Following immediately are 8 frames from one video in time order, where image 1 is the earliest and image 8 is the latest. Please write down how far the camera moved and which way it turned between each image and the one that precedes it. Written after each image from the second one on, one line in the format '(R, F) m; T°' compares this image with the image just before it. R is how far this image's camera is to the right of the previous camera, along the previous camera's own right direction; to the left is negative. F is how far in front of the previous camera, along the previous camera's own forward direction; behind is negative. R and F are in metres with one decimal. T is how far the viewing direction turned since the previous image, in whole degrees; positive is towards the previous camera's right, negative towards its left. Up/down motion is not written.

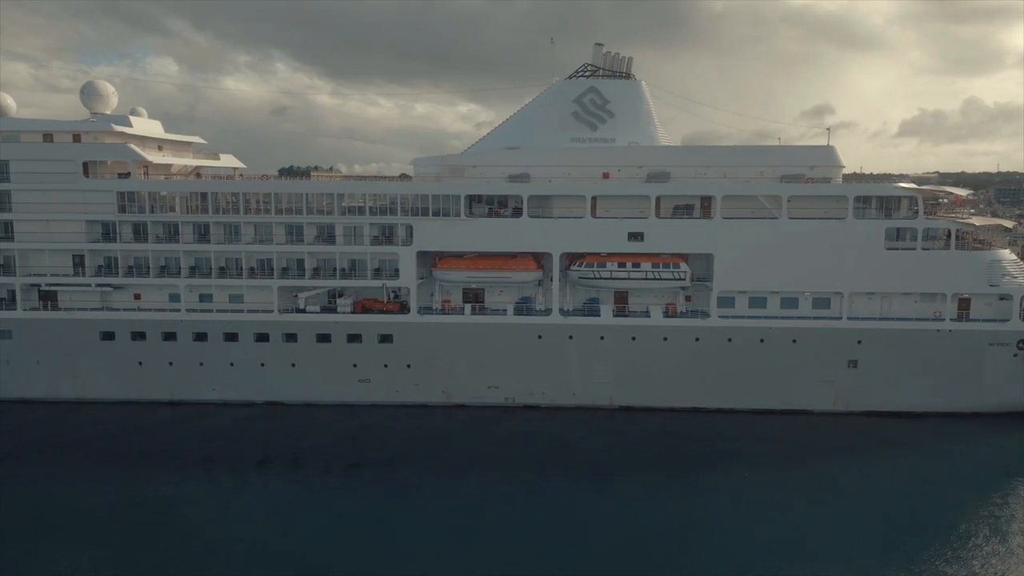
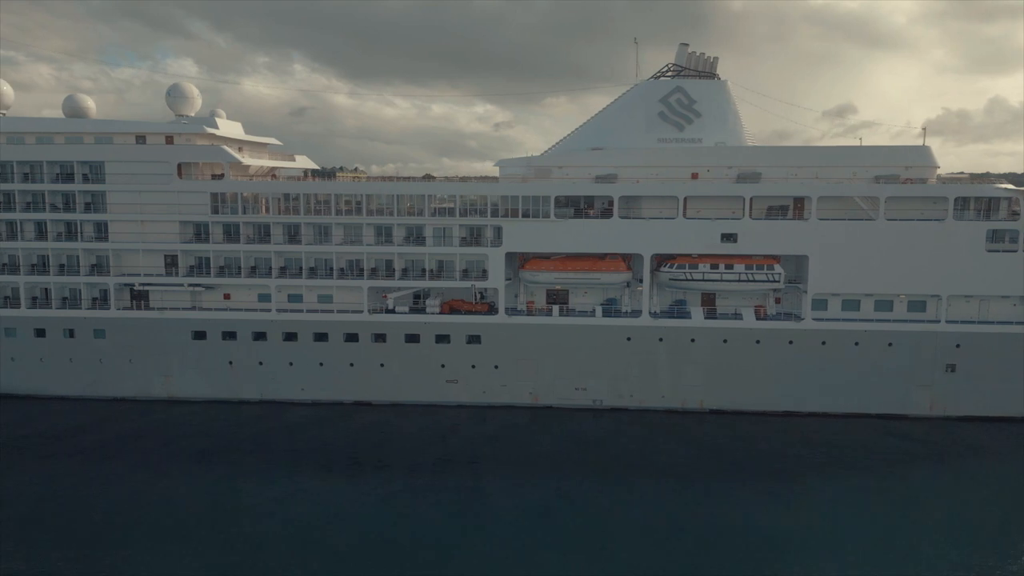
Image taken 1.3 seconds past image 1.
(-1.7, 0.0) m; -2°
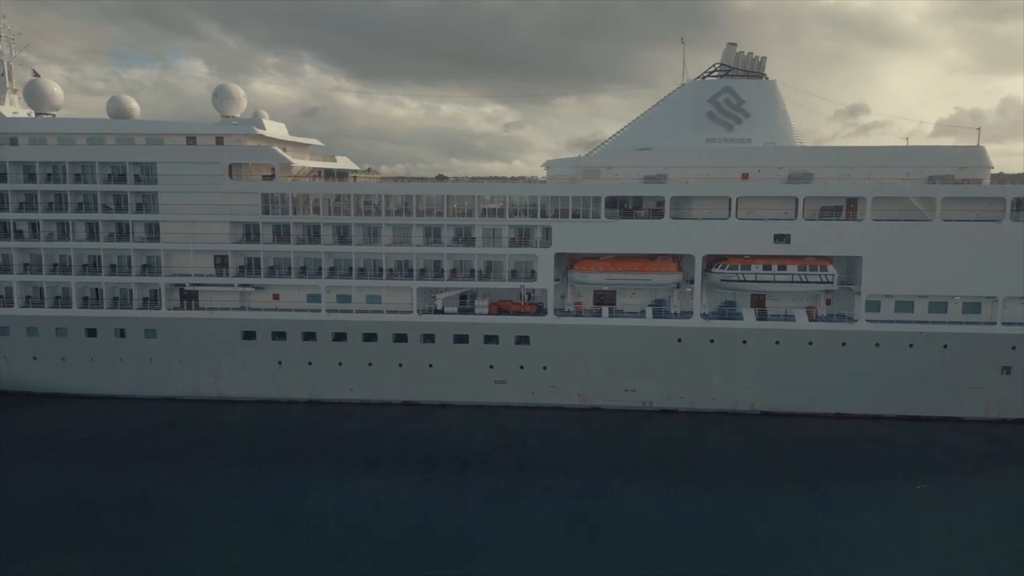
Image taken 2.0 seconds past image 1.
(-1.0, 0.0) m; -1°
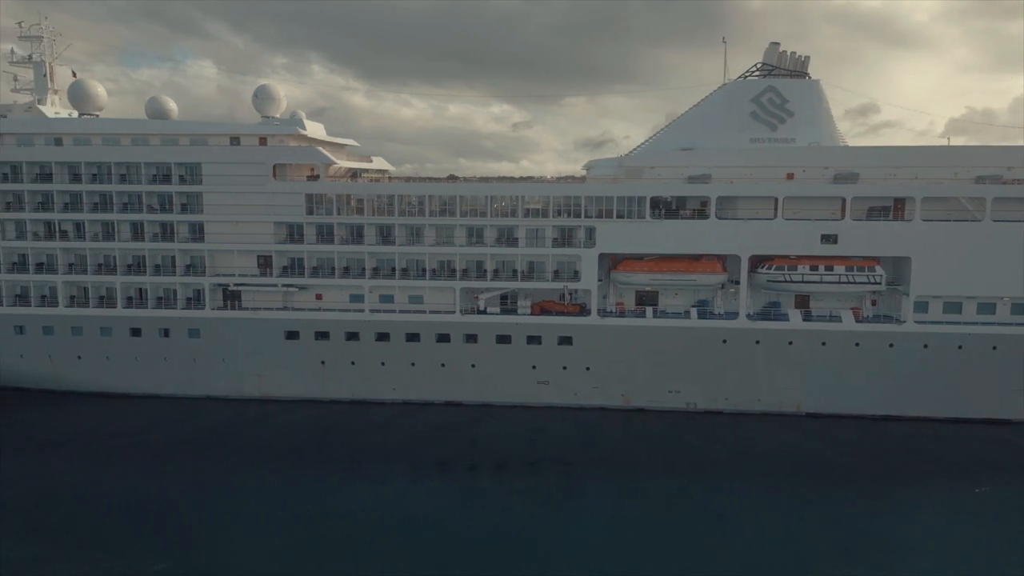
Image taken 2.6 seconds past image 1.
(-0.8, 0.0) m; -1°
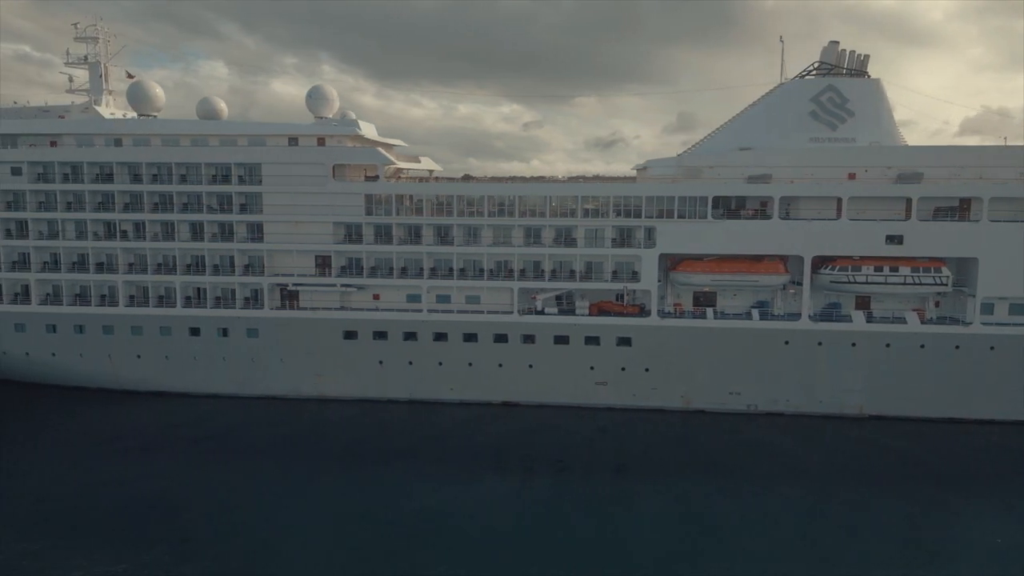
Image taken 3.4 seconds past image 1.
(-1.1, 0.0) m; -1°
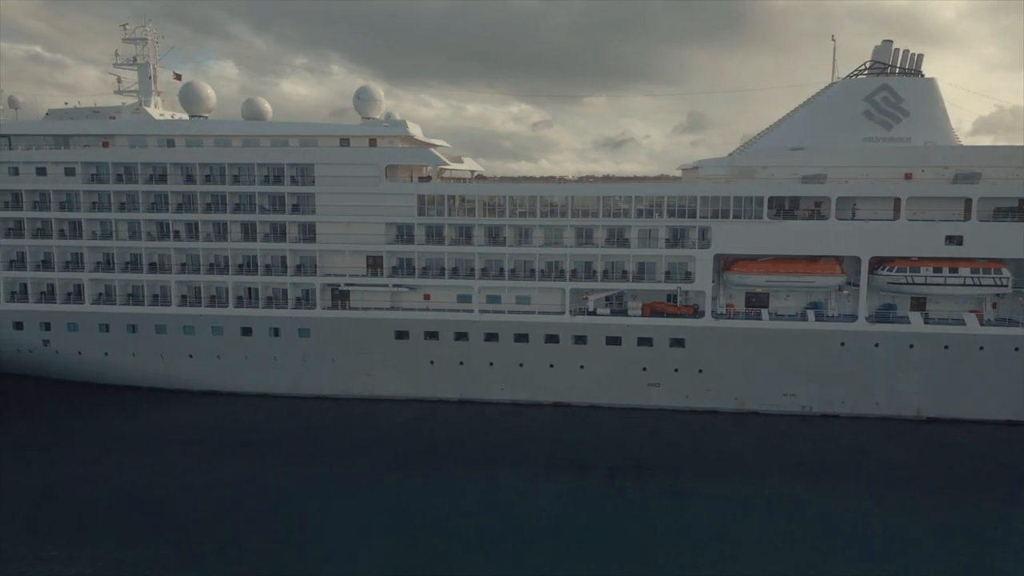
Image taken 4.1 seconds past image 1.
(-1.0, 0.0) m; -1°
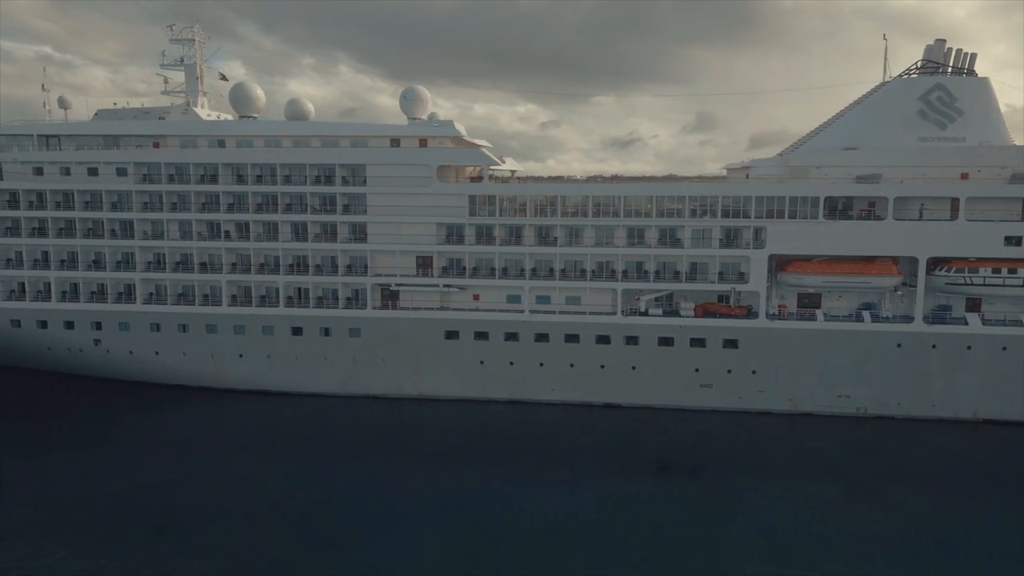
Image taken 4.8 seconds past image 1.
(-1.1, 0.0) m; -1°
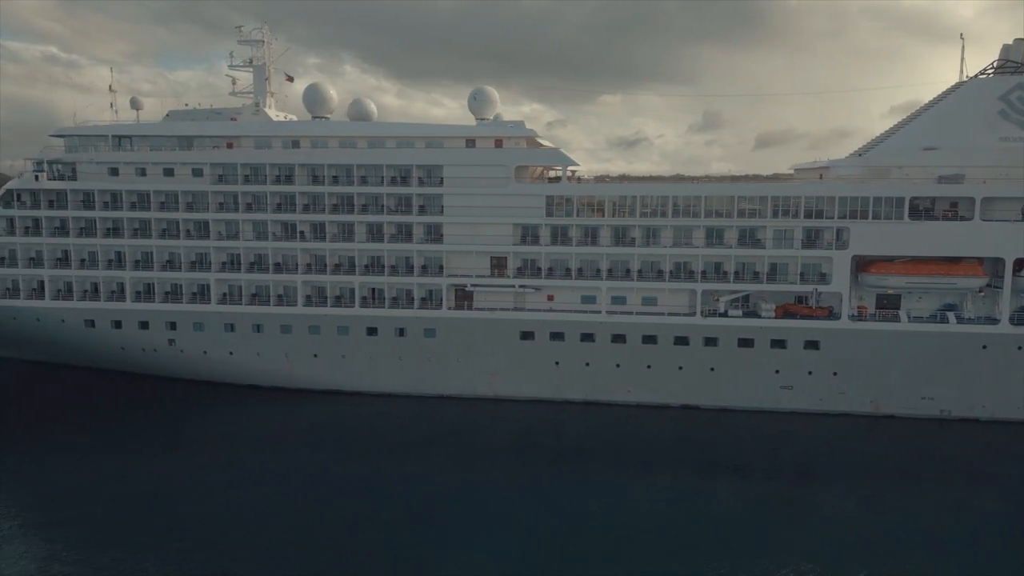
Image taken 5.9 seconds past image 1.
(-1.8, 0.0) m; -1°
